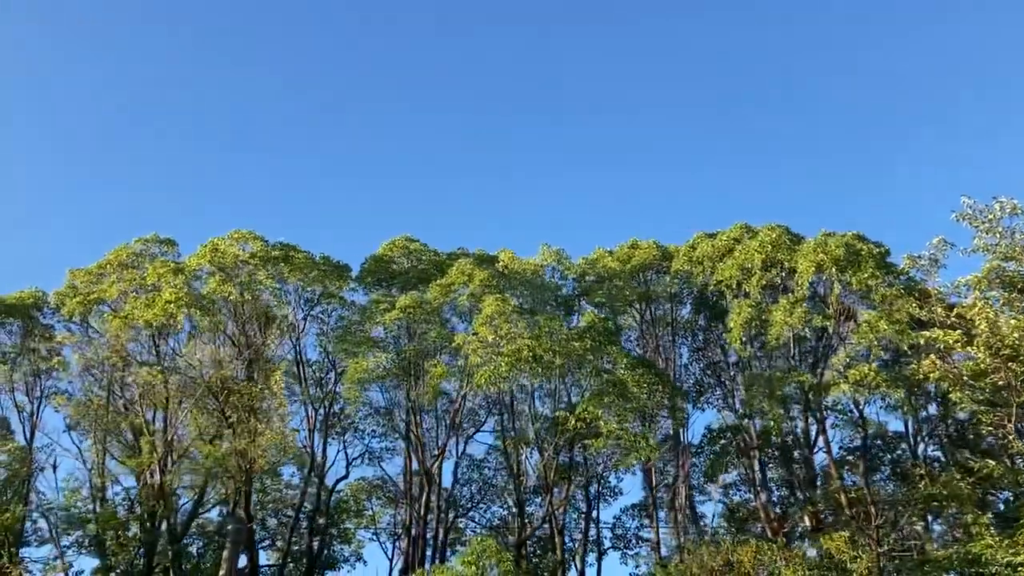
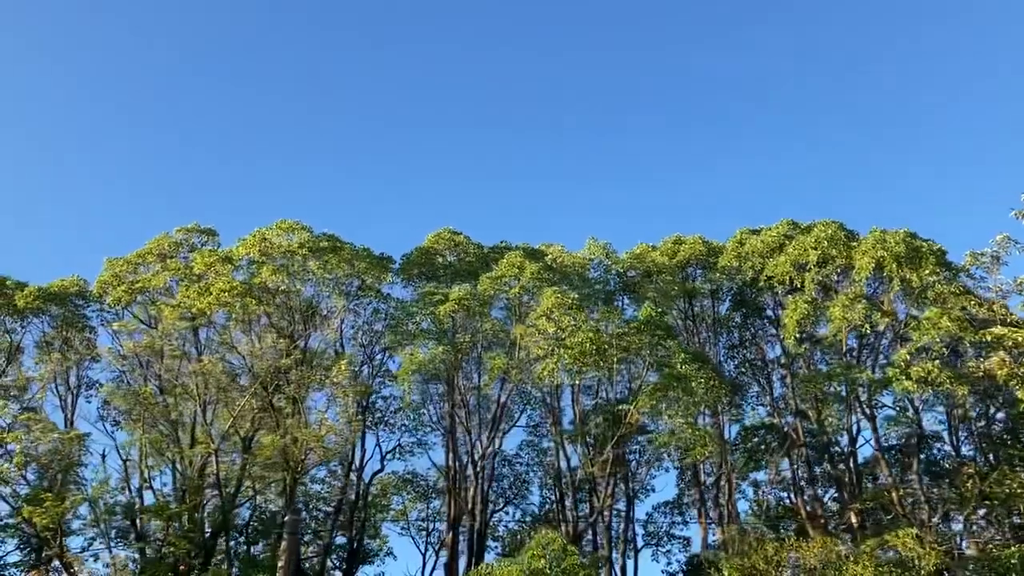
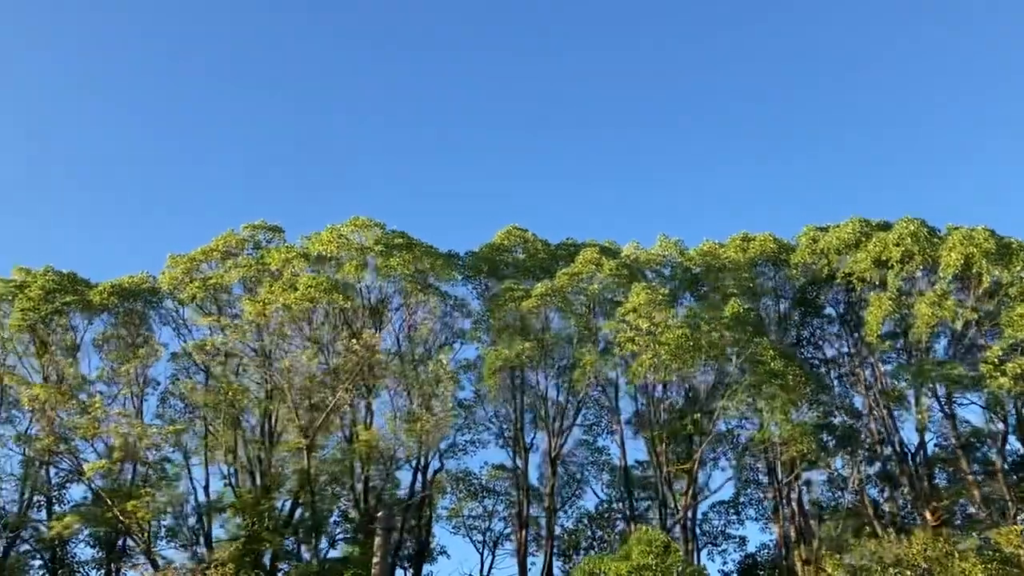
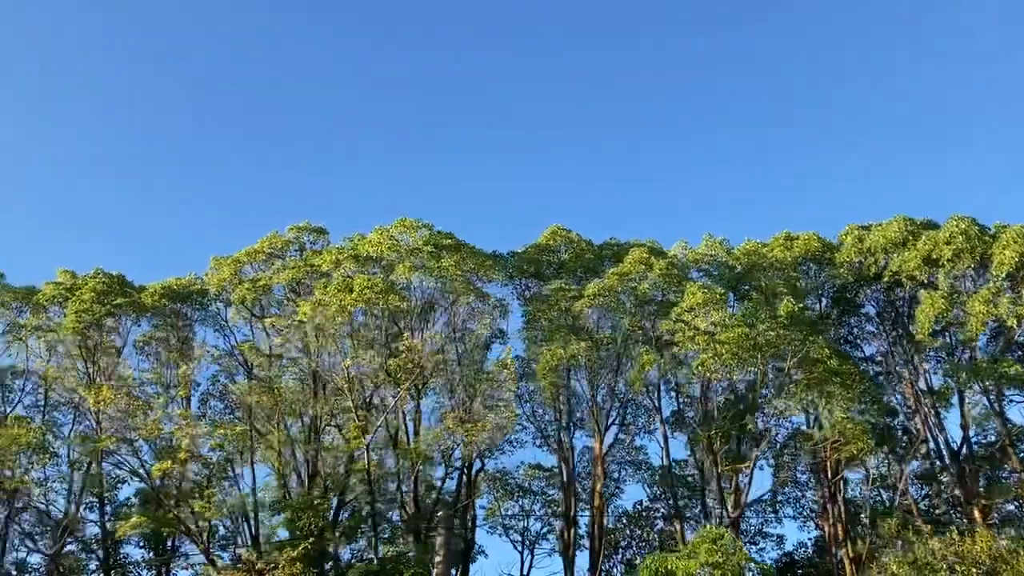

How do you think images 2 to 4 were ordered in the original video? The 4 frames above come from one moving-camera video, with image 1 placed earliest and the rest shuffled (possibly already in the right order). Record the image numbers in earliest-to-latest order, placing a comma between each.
2, 3, 4
